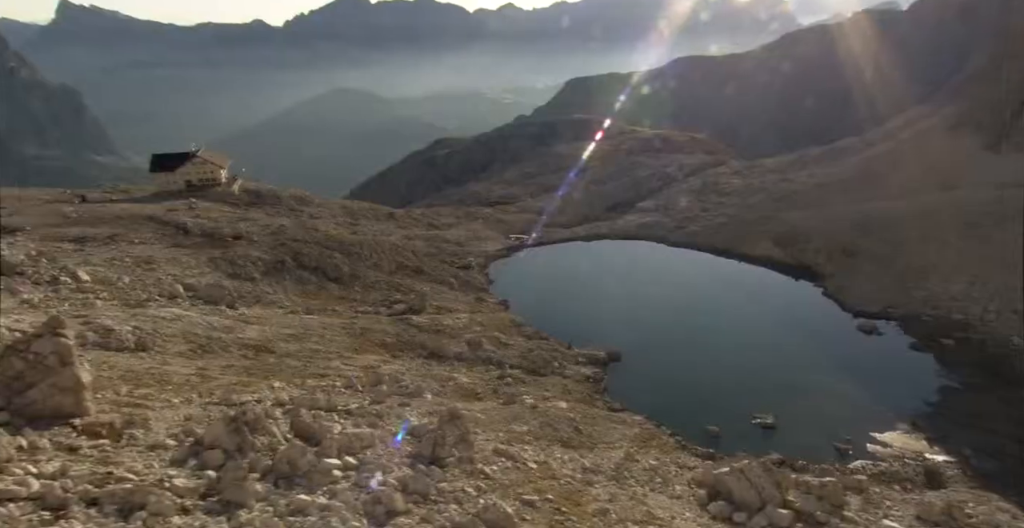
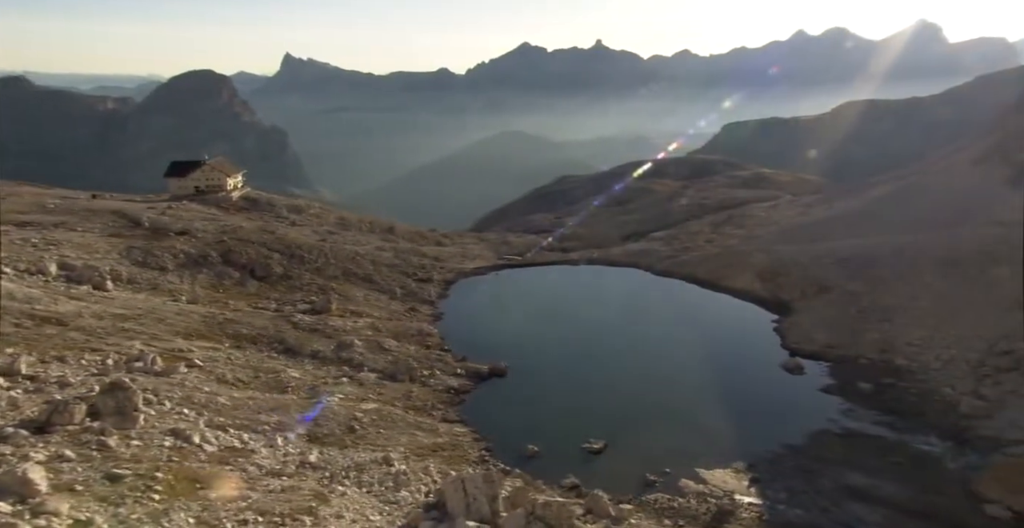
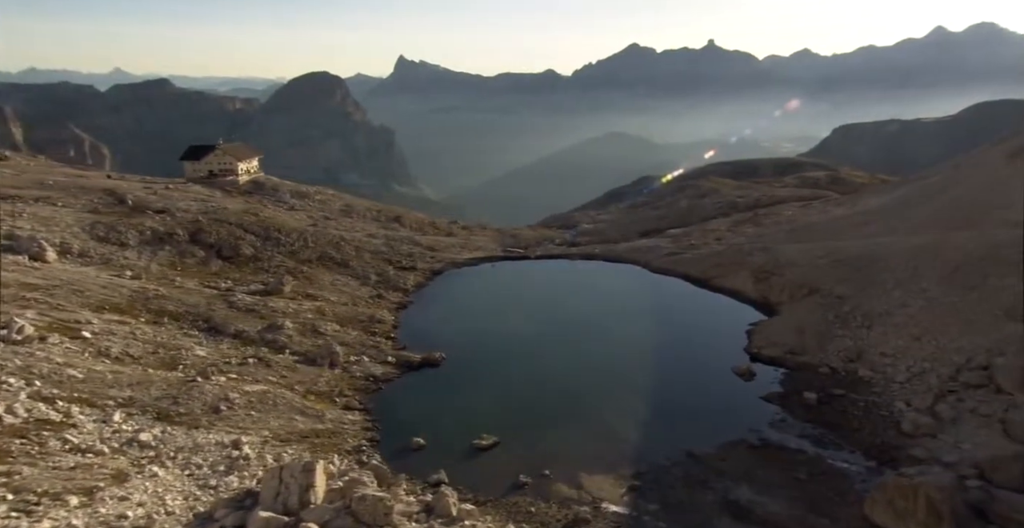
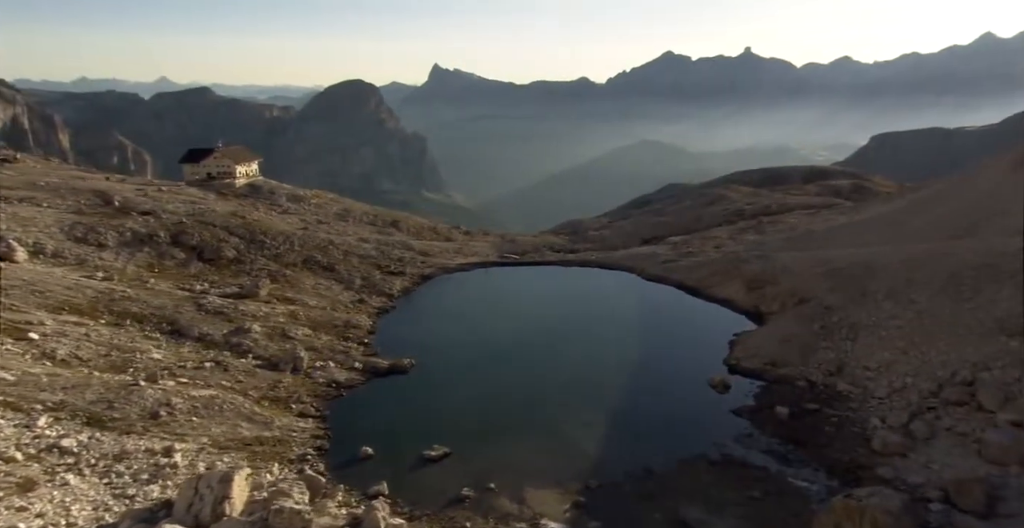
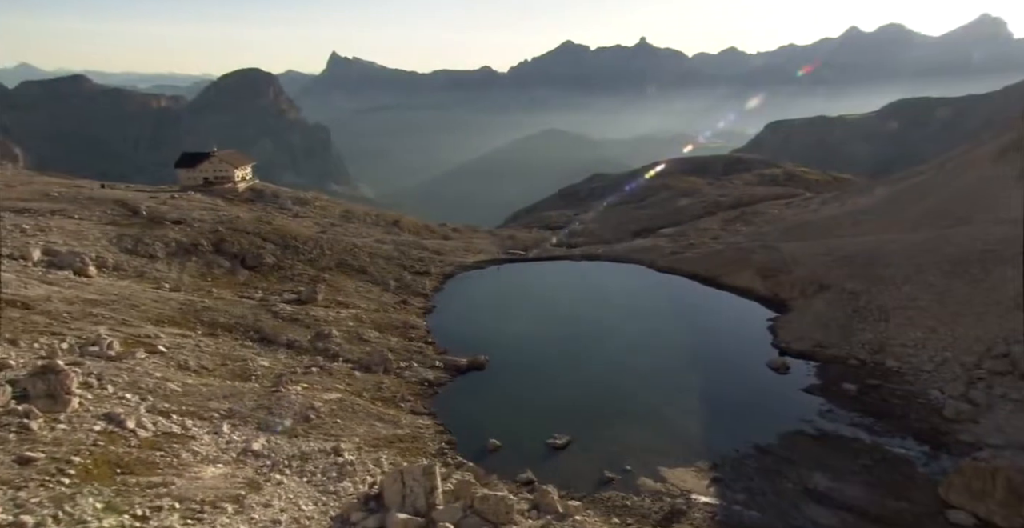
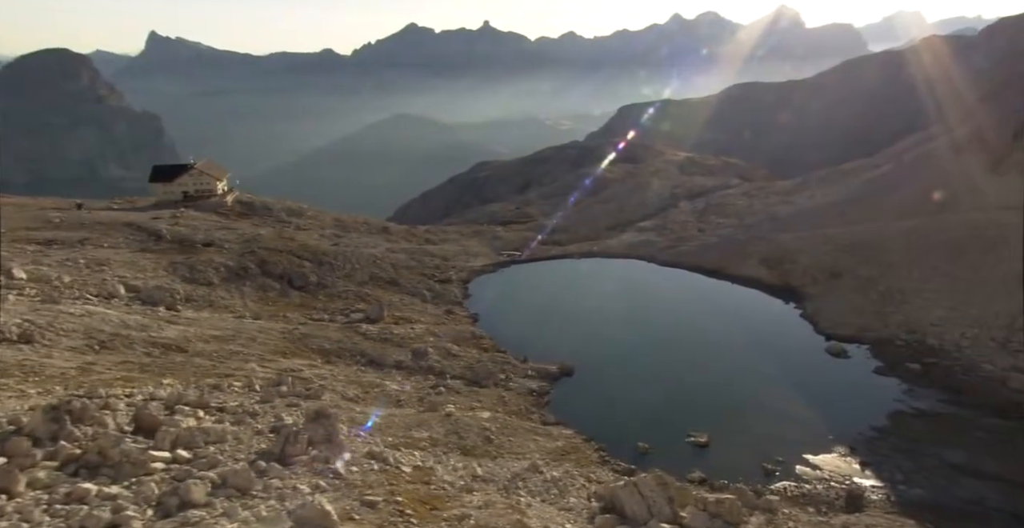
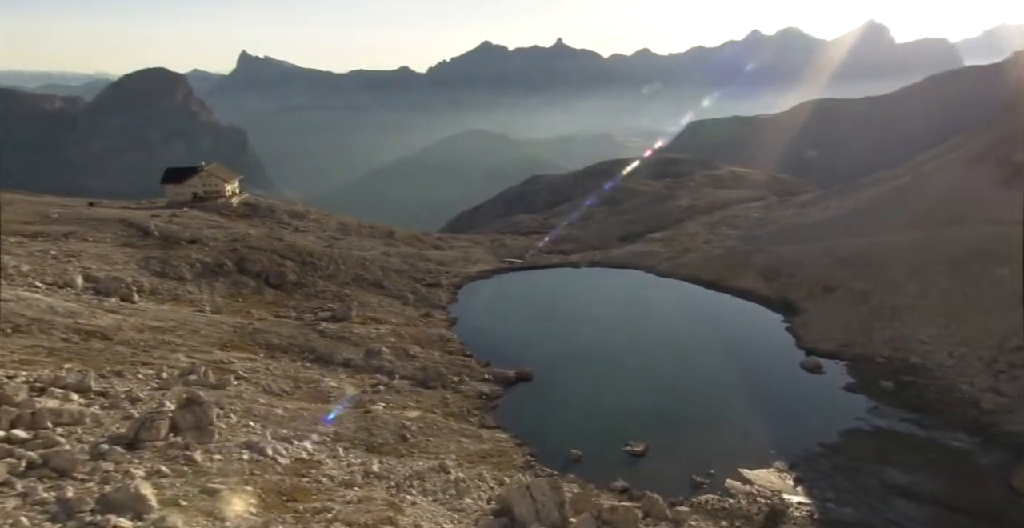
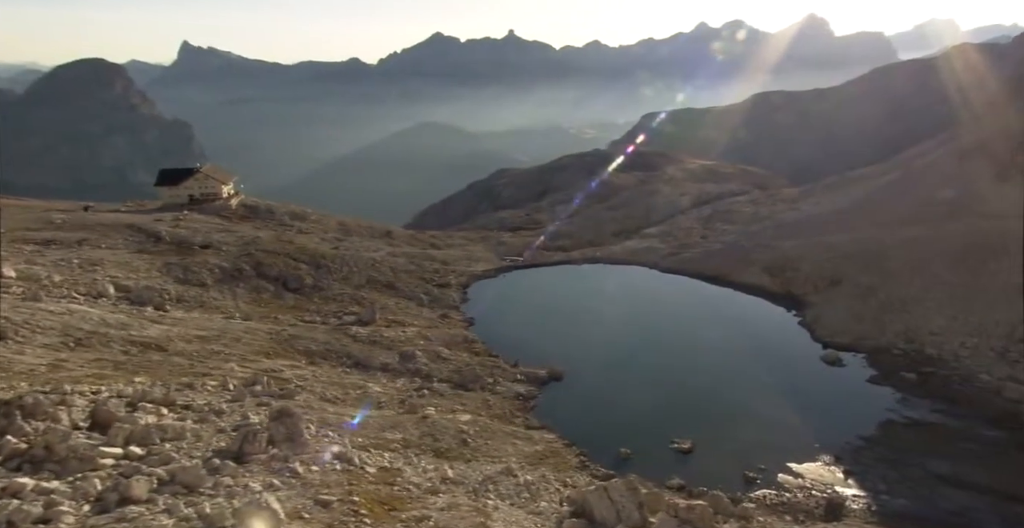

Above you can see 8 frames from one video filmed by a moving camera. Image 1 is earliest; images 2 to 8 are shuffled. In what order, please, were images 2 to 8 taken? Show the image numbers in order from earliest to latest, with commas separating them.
6, 8, 7, 2, 5, 3, 4
